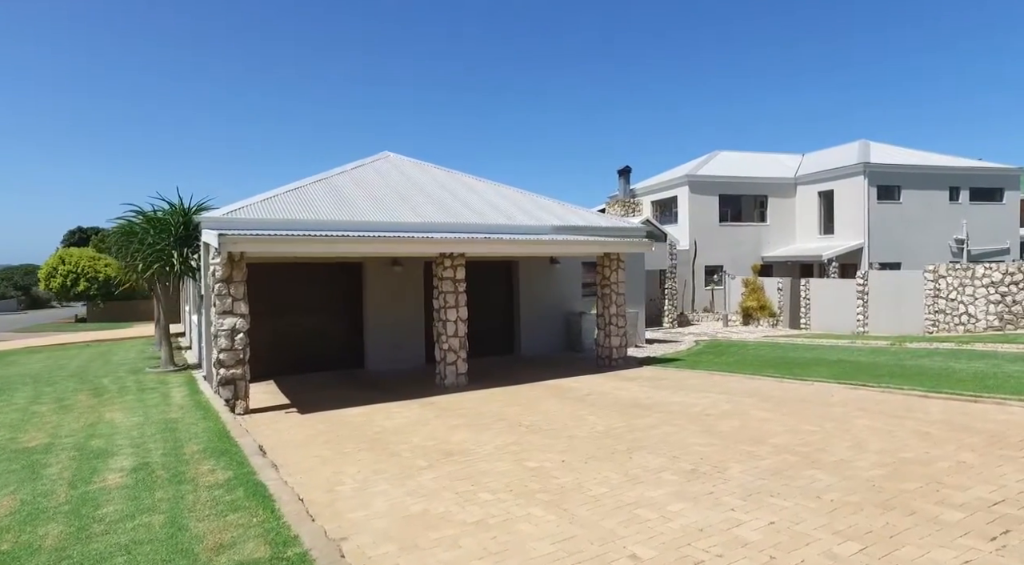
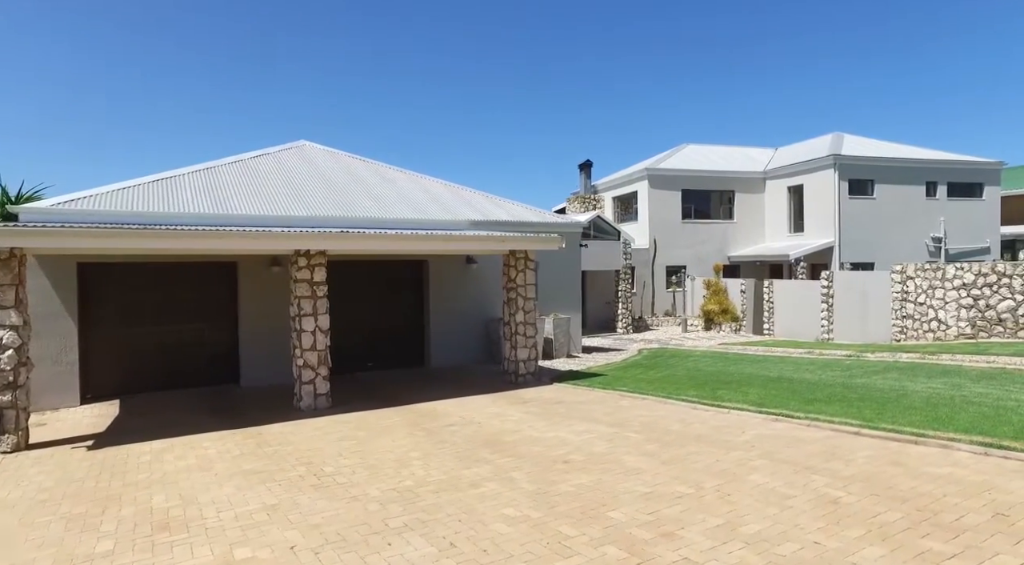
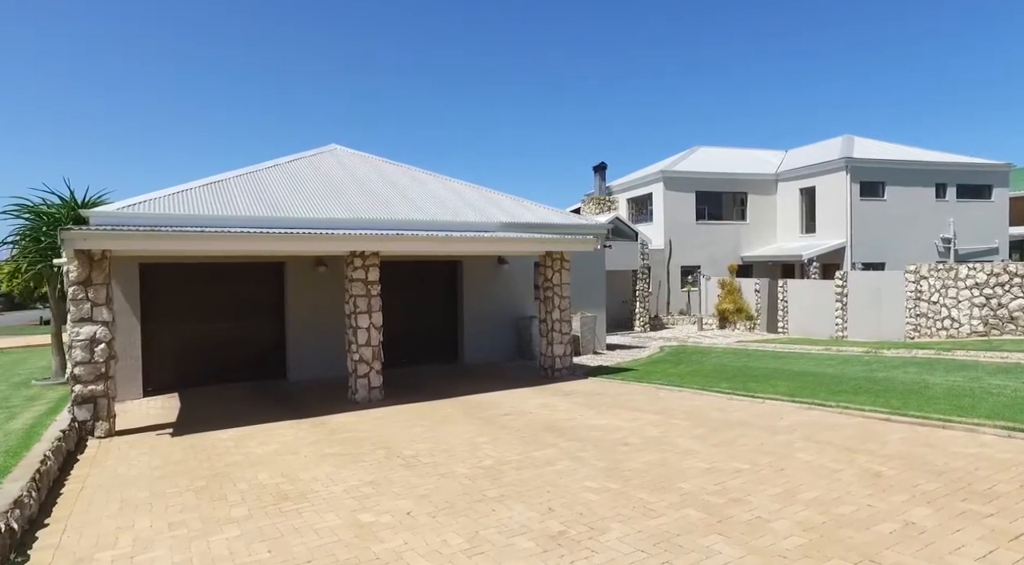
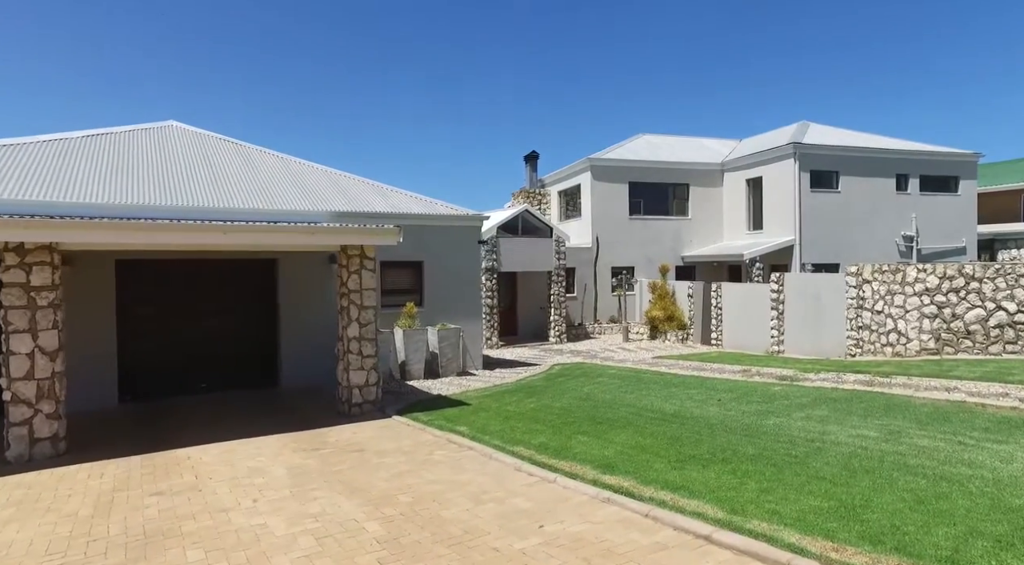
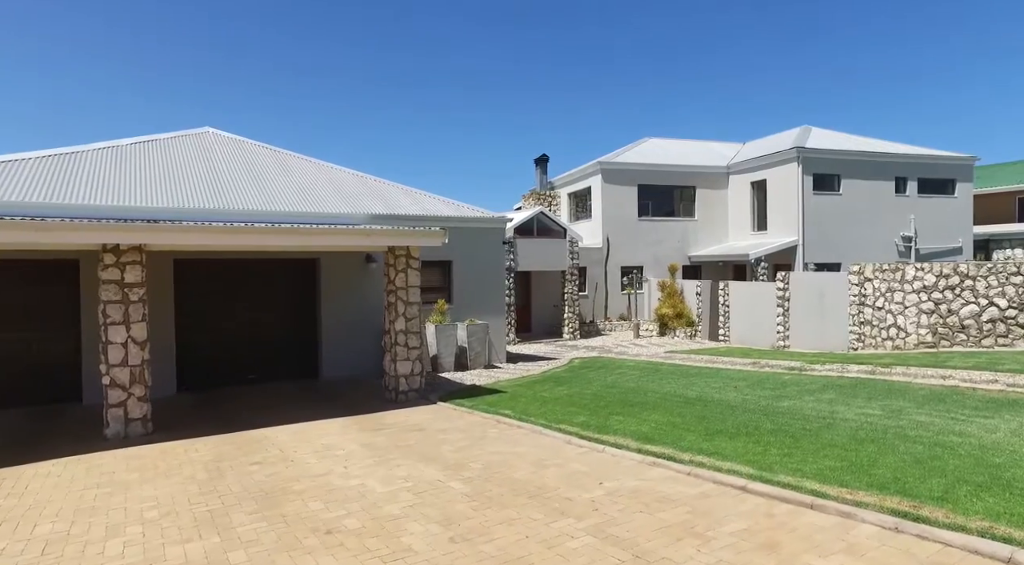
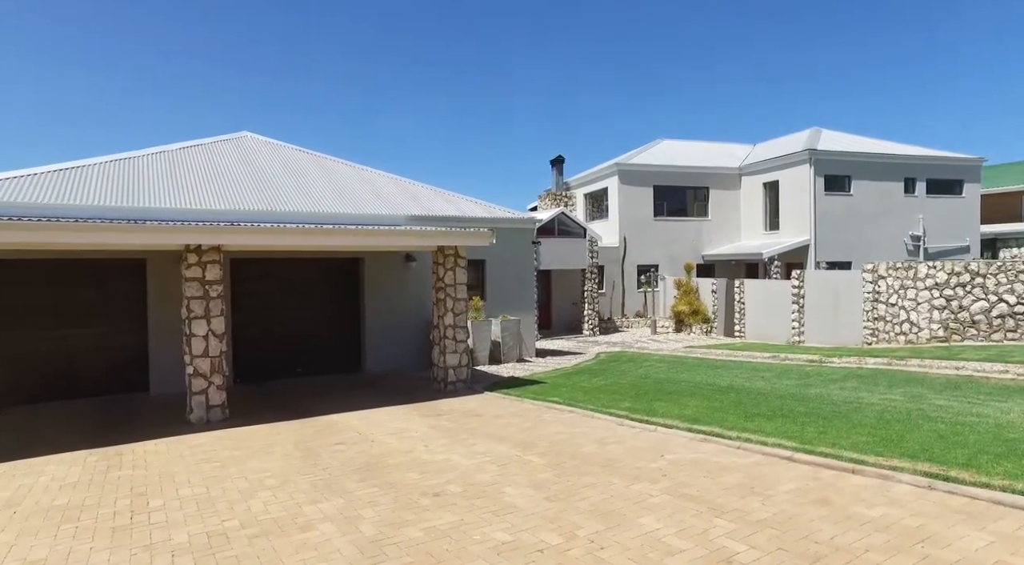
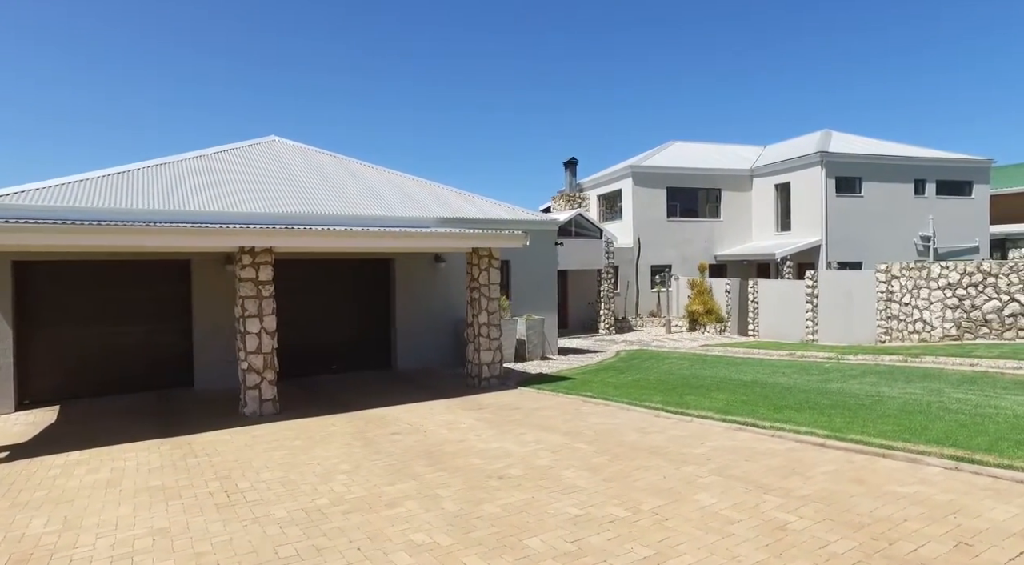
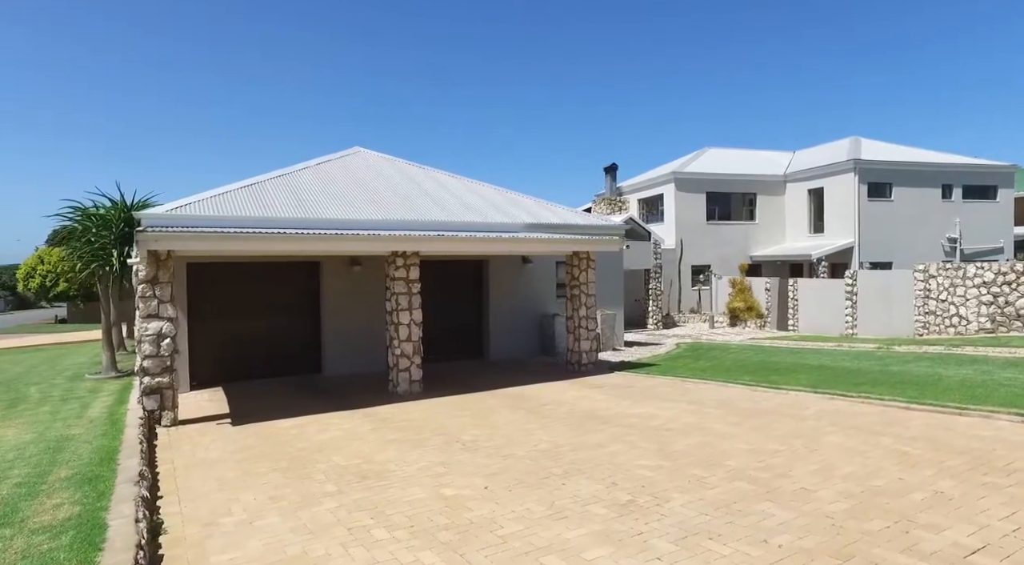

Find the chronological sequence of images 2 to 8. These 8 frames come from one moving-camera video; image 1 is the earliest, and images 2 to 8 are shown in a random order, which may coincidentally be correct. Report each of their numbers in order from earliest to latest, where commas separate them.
8, 3, 2, 7, 6, 5, 4
